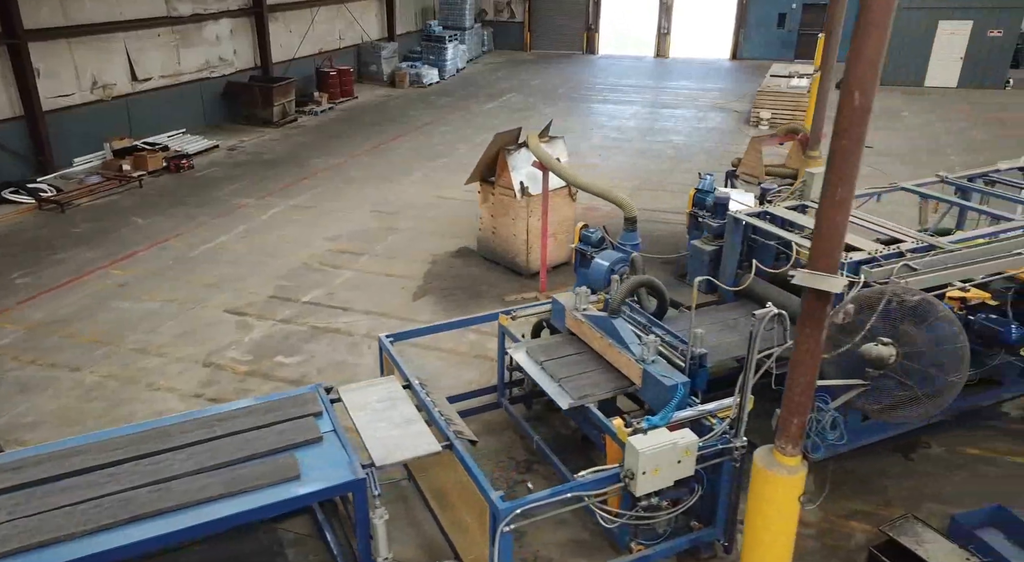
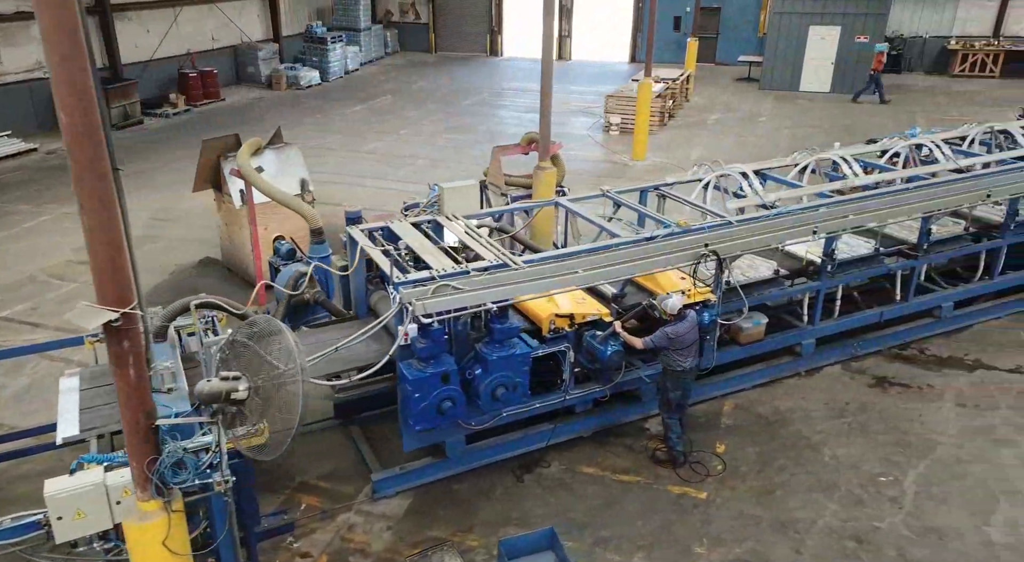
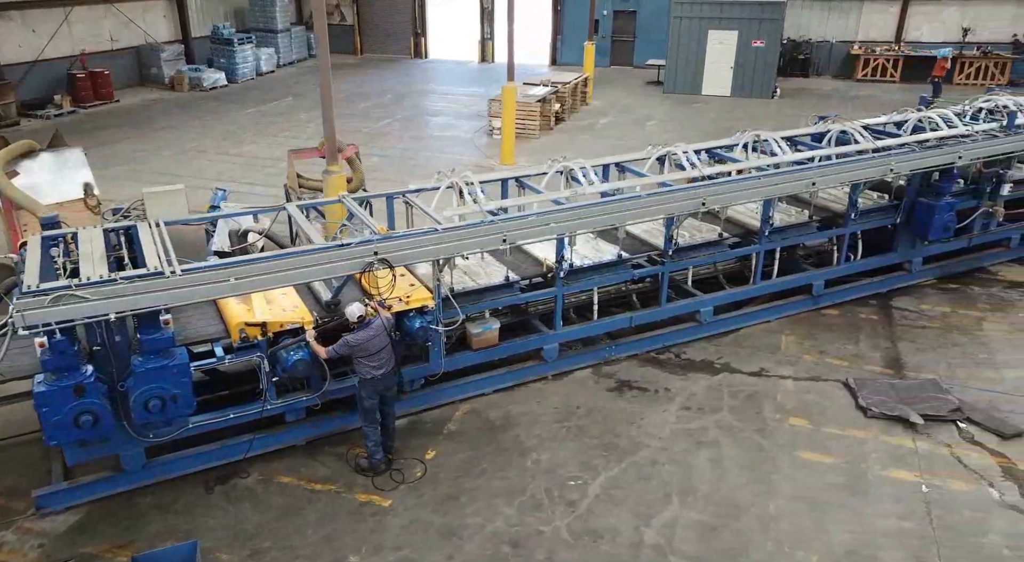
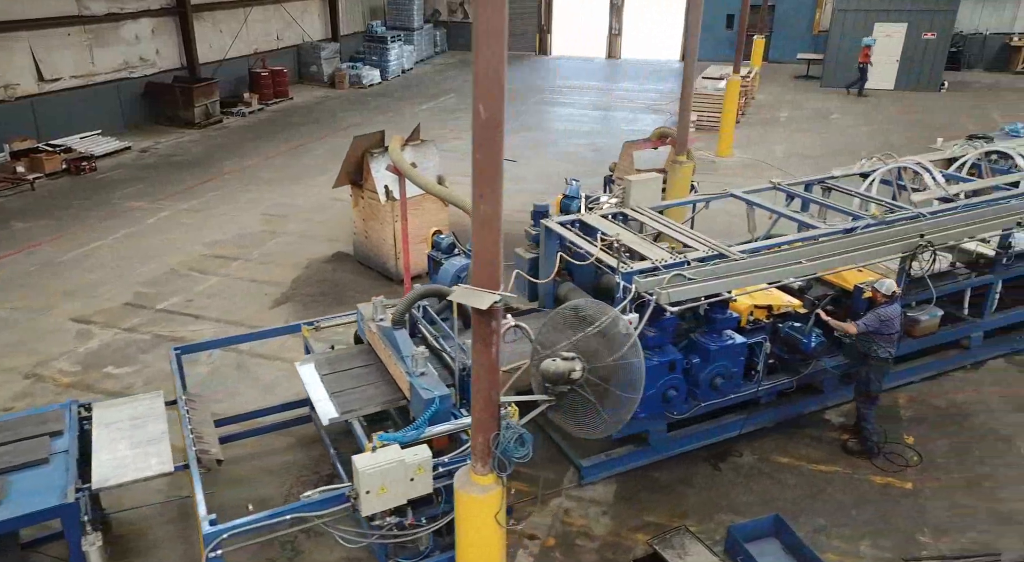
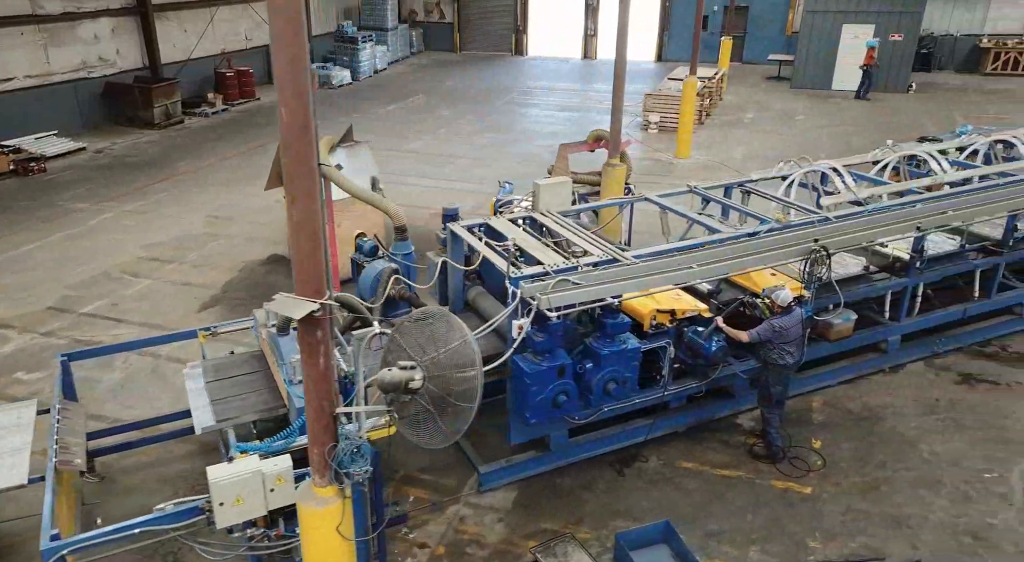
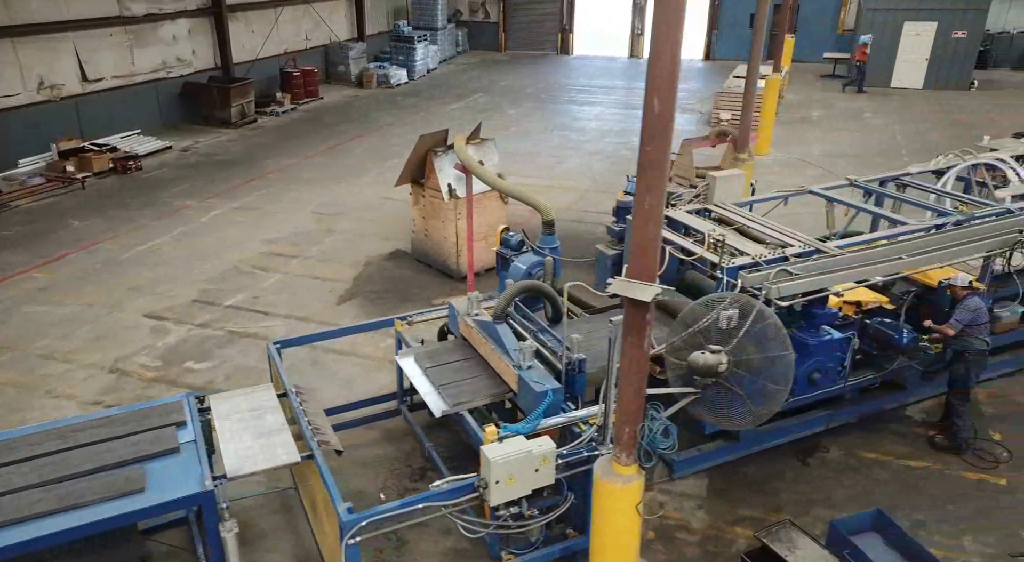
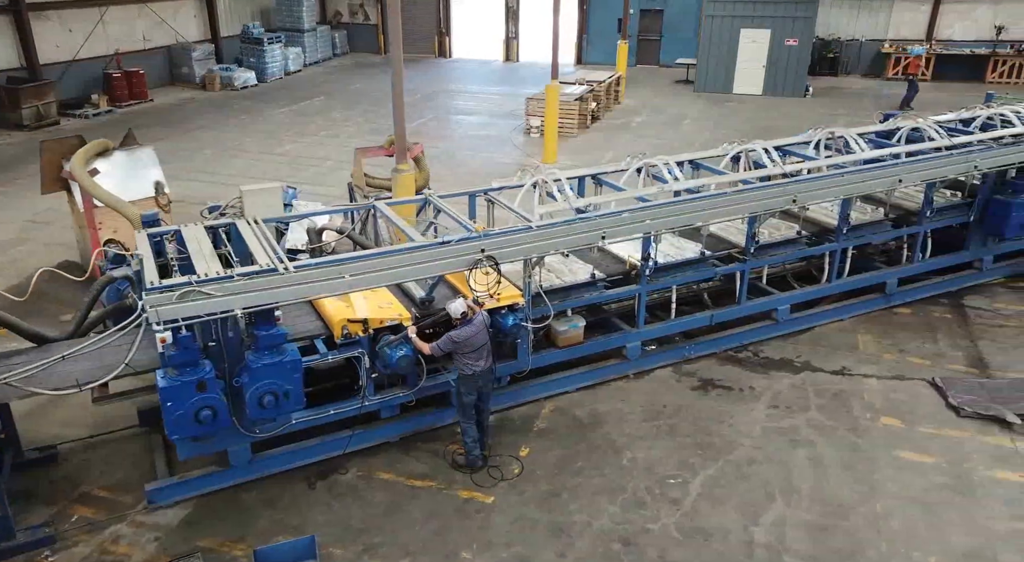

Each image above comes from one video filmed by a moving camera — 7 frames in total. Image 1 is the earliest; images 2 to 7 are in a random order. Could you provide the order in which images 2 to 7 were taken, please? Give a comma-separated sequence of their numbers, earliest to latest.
6, 4, 5, 2, 7, 3
